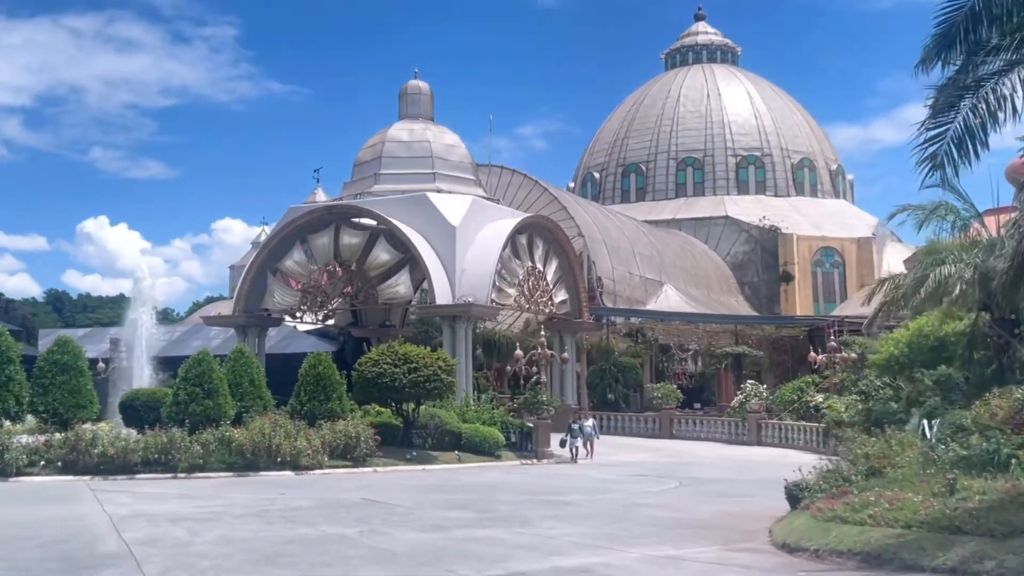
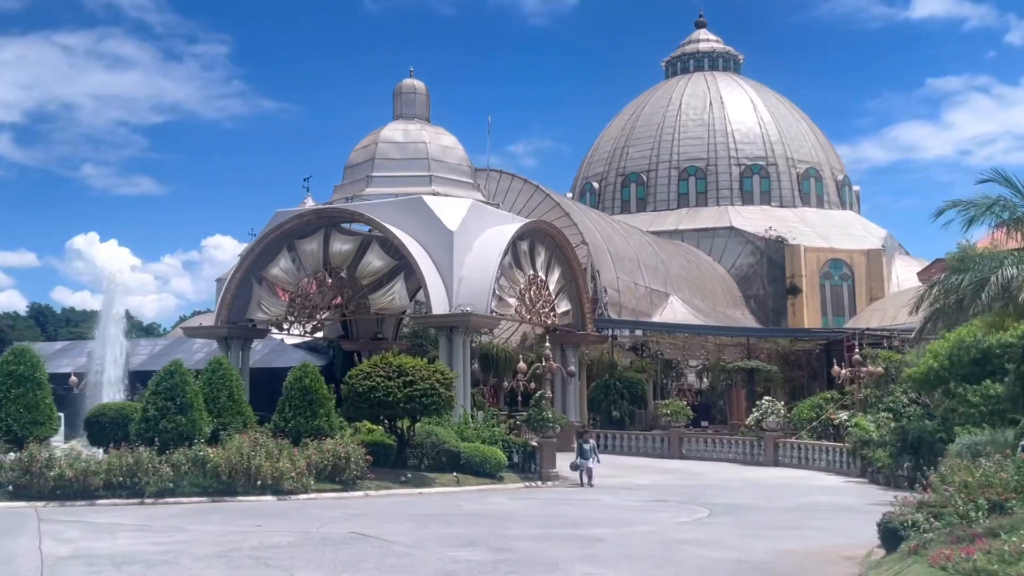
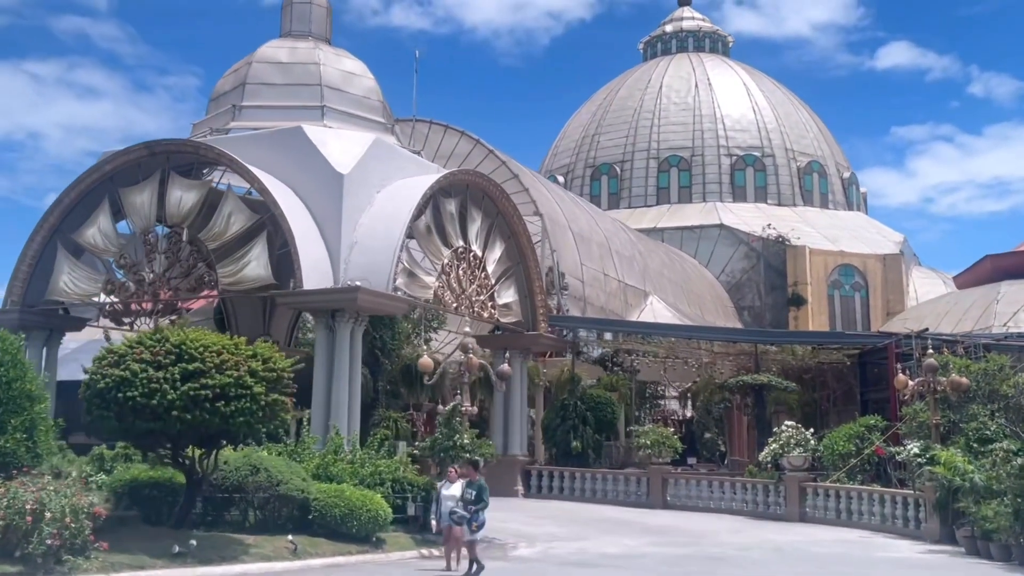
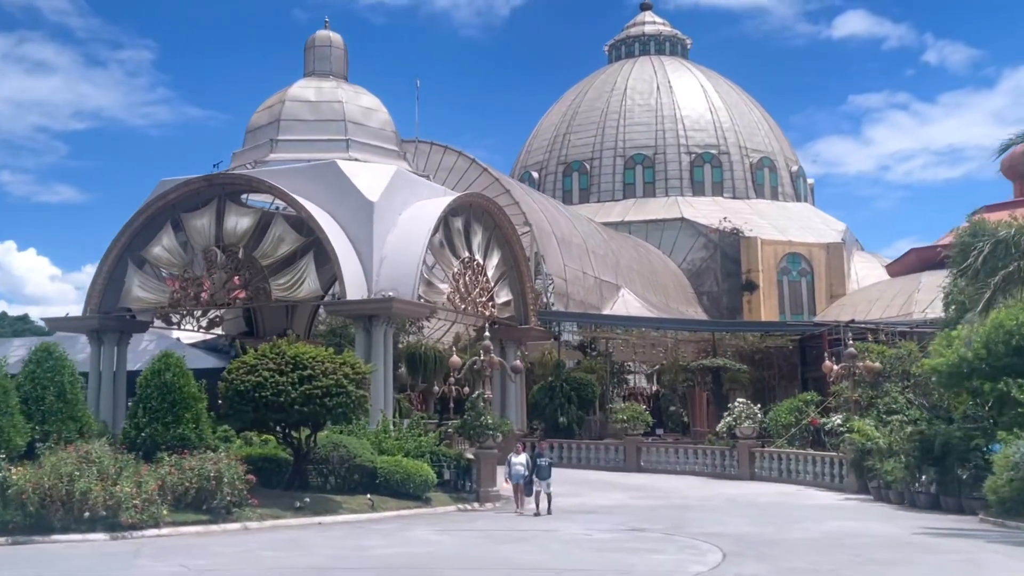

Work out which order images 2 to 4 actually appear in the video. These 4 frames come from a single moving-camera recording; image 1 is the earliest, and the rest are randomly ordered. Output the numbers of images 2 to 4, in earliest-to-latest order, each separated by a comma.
2, 4, 3
